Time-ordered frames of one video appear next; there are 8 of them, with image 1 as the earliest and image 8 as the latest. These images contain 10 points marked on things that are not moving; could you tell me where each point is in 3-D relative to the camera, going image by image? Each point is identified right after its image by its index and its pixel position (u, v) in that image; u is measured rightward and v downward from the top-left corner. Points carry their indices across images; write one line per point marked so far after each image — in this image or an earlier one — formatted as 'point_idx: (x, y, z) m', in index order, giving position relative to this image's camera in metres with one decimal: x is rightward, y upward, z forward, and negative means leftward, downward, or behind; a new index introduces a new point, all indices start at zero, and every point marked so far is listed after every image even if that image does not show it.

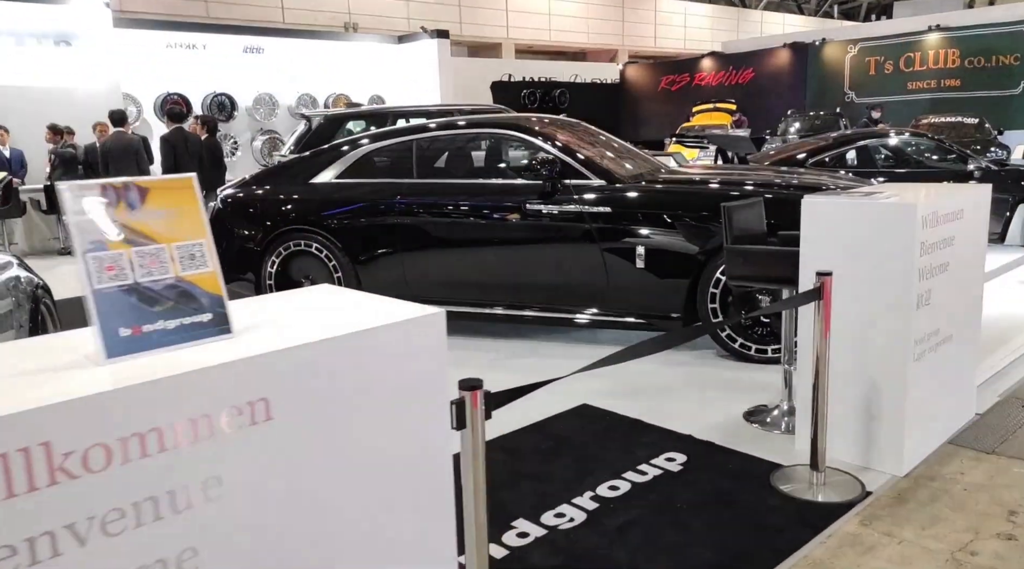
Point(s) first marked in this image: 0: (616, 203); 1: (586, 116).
0: (+0.5, +0.4, +4.4) m
1: (+1.5, +3.3, +16.7) m
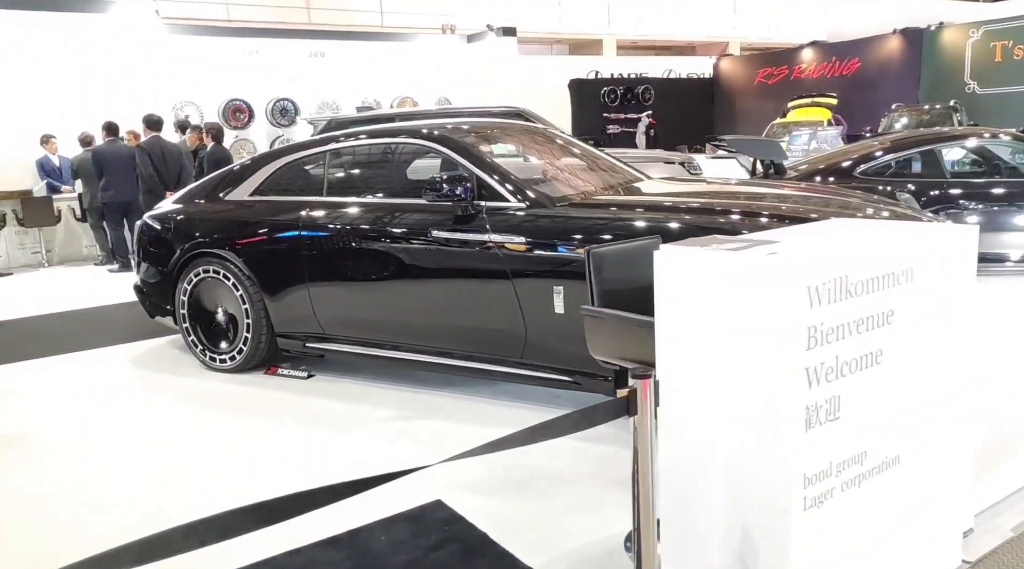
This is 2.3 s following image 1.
0: (0.0, +0.2, +3.5) m
1: (+3.0, +3.1, +15.5) m
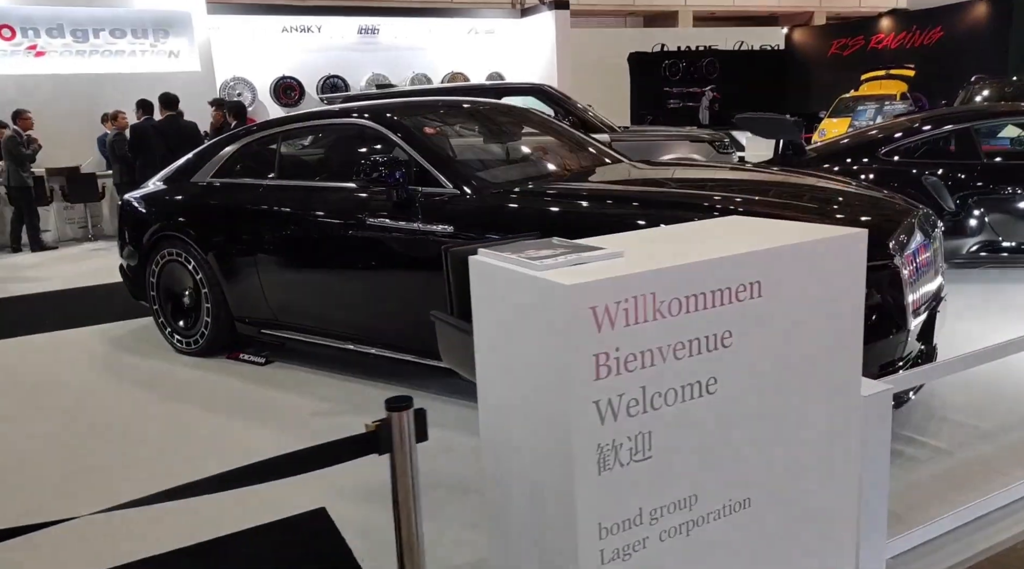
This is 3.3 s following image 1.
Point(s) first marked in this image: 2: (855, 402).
0: (-0.2, +0.3, +3.3) m
1: (+4.1, +3.4, +14.8) m
2: (+0.8, -0.3, +1.9) m
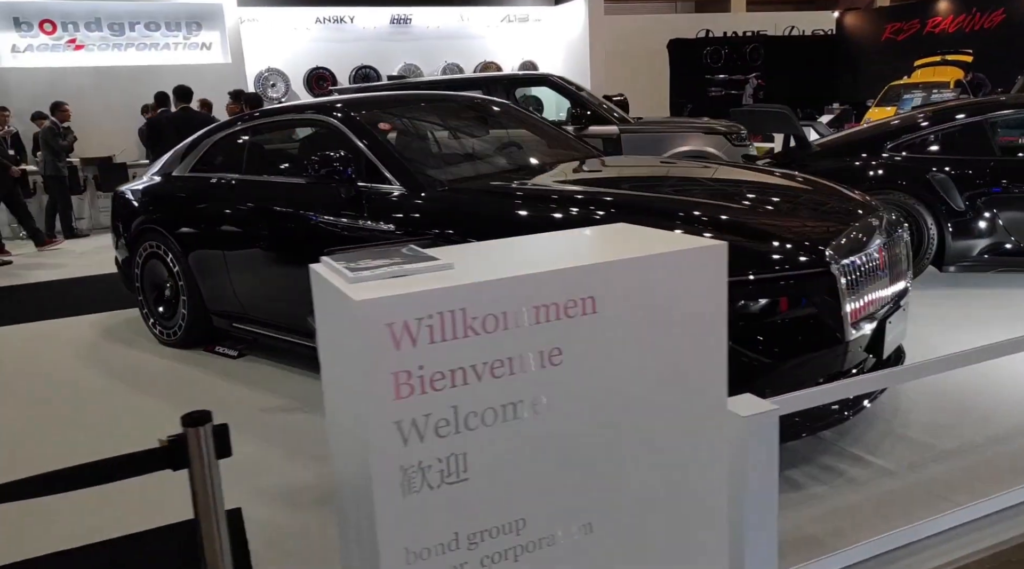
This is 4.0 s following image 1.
0: (-0.4, +0.3, +3.3) m
1: (+4.7, +3.6, +14.4) m
2: (+0.4, -0.3, +1.8) m
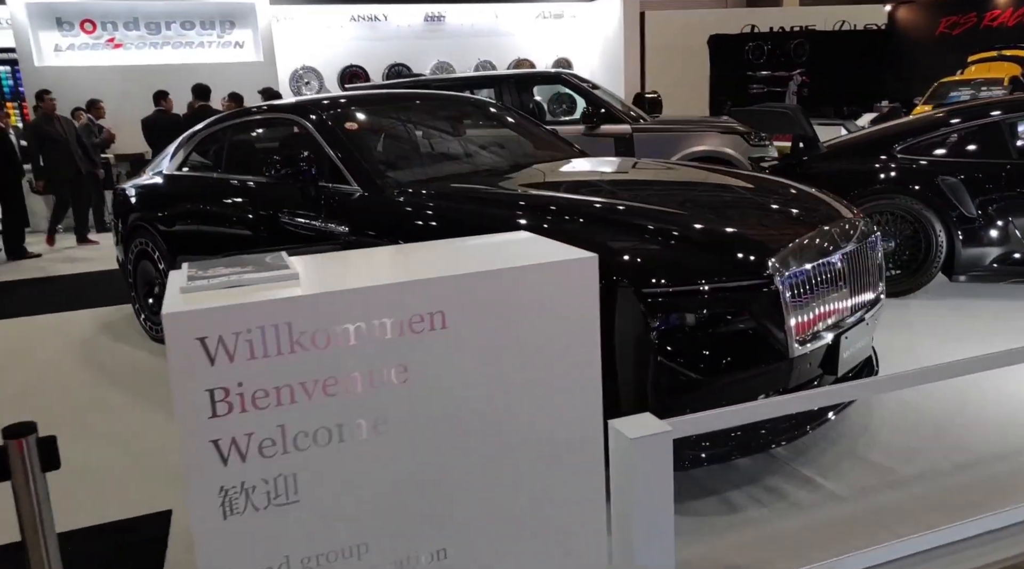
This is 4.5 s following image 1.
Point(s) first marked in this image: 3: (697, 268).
0: (-0.6, +0.3, +3.2) m
1: (+5.3, +3.5, +13.9) m
2: (+0.2, -0.3, +1.7) m
3: (+0.5, +0.1, +2.5) m
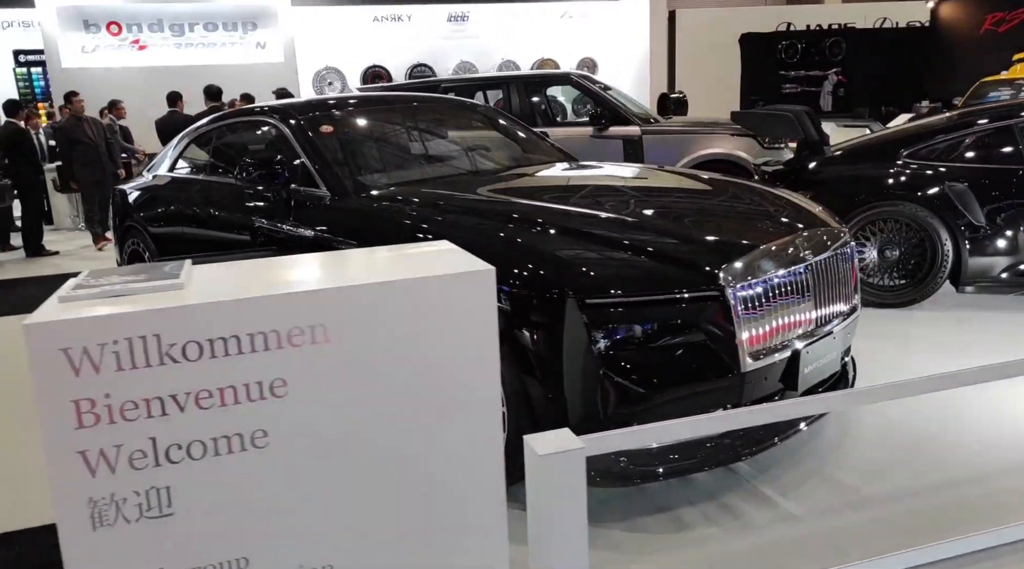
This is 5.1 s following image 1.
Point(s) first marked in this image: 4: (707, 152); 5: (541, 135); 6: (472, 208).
0: (-0.7, +0.2, +3.2) m
1: (+5.8, +3.4, +13.6) m
2: (0.0, -0.3, +1.6) m
3: (+0.4, 0.0, +2.4) m
4: (+1.4, +1.0, +6.0) m
5: (+0.1, +0.8, +4.4) m
6: (-0.1, +0.3, +2.9) m
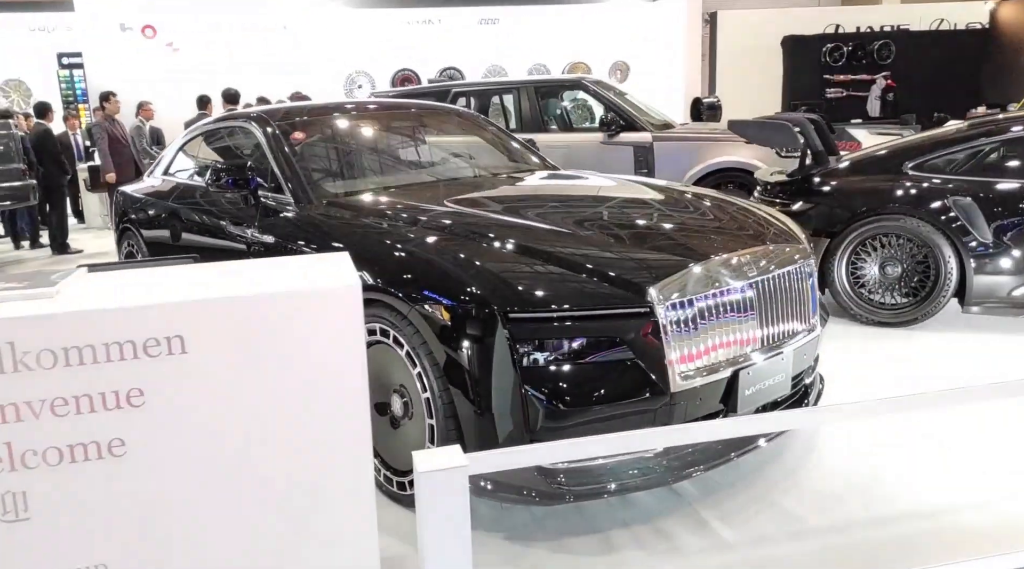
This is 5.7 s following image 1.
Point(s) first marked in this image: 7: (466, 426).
0: (-0.8, +0.2, +3.2) m
1: (+6.4, +3.3, +13.1) m
2: (-0.3, -0.4, +1.6) m
3: (+0.2, 0.0, +2.3) m
4: (+1.5, +0.9, +5.9) m
5: (+0.1, +0.7, +4.3) m
6: (-0.3, +0.2, +2.9) m
7: (-0.1, -0.4, +2.4) m
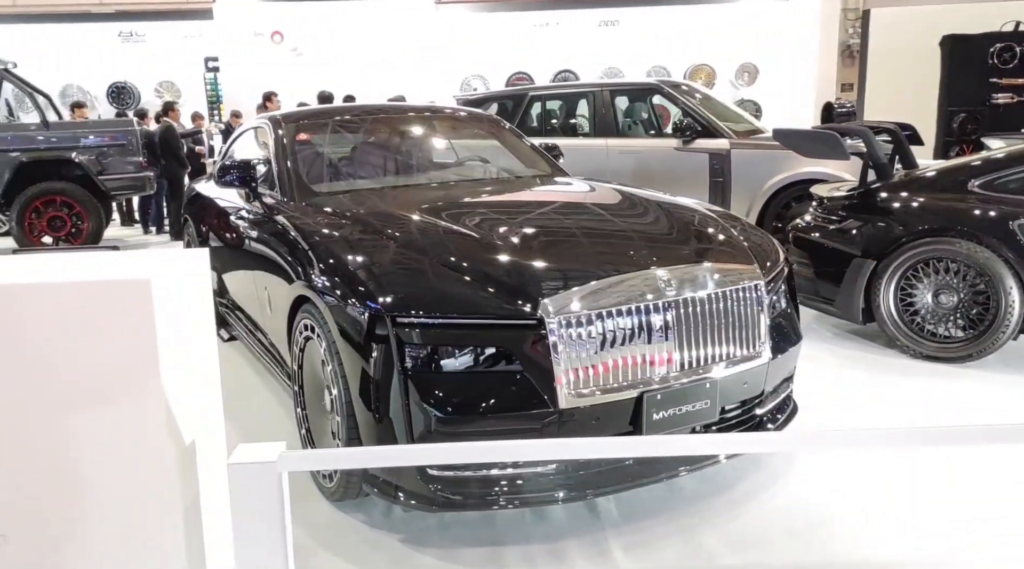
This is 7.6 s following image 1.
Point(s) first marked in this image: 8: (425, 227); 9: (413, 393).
0: (-0.9, +0.2, +3.4) m
1: (+8.4, +2.8, +11.6) m
2: (-0.7, -0.4, +1.7) m
3: (-0.1, -0.1, +2.3) m
4: (+1.9, +0.8, +5.6) m
5: (+0.2, +0.7, +4.3) m
6: (-0.4, +0.2, +3.0) m
7: (-0.4, -0.4, +2.5) m
8: (-0.3, +0.2, +2.8) m
9: (-0.3, -0.3, +2.3) m
